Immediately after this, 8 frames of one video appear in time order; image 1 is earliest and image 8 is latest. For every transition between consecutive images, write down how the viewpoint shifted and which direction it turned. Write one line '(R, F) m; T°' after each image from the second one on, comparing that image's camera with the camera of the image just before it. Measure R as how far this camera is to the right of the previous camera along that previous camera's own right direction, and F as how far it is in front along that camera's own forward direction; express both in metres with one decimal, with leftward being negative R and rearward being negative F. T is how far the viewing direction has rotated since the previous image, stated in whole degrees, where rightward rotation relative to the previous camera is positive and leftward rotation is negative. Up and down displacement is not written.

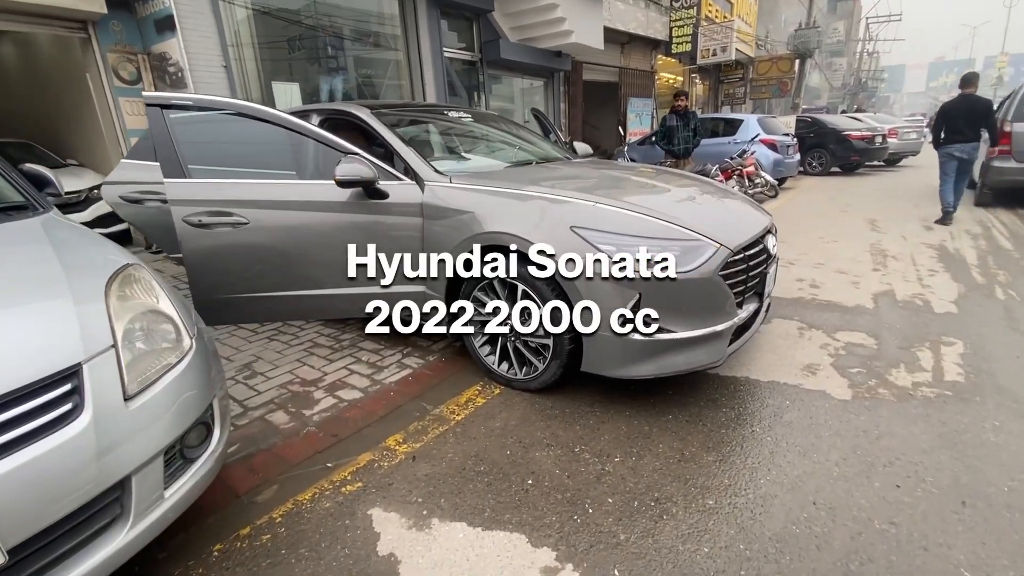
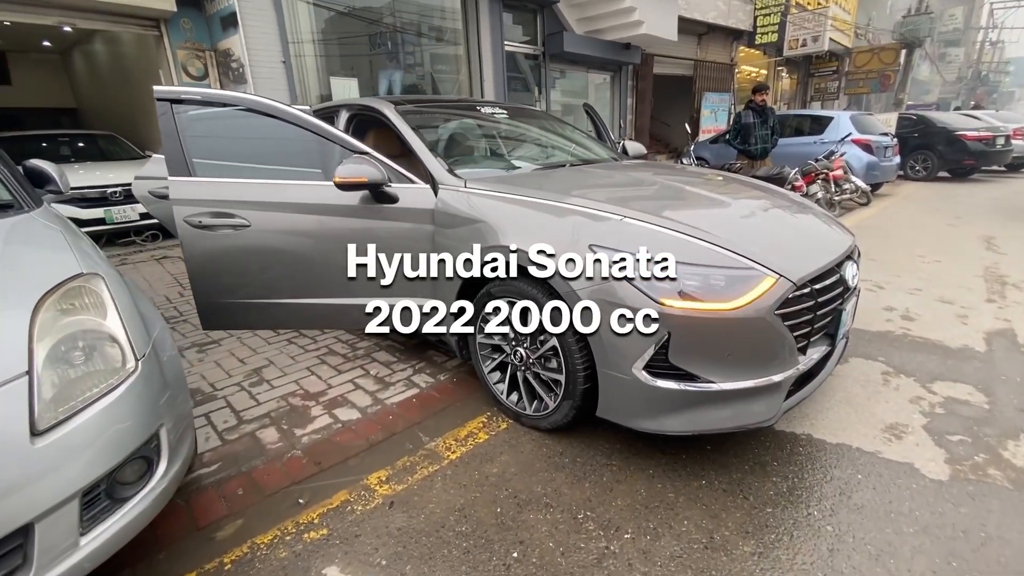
(+0.2, +0.4) m; -7°
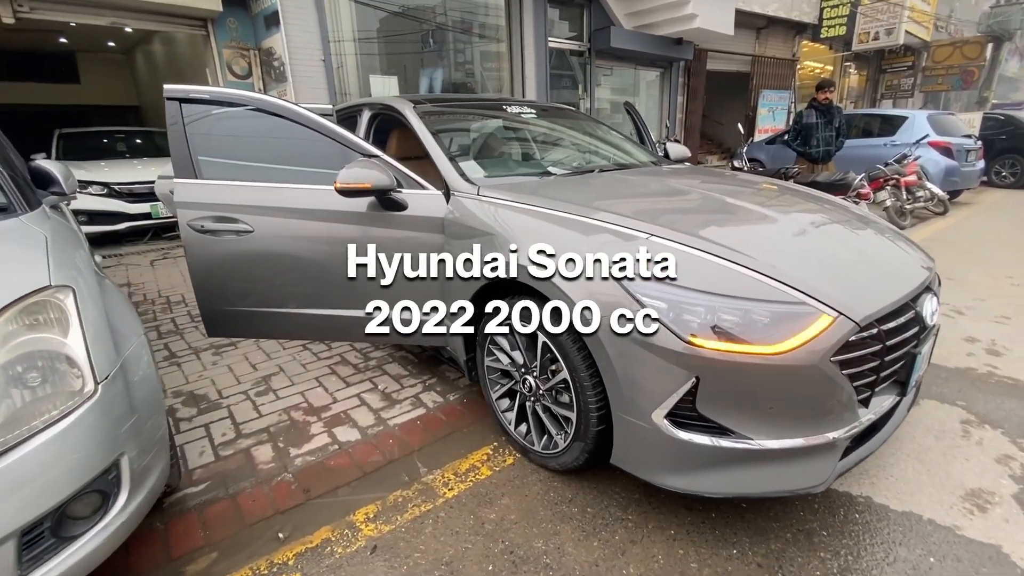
(+0.1, +0.3) m; -5°
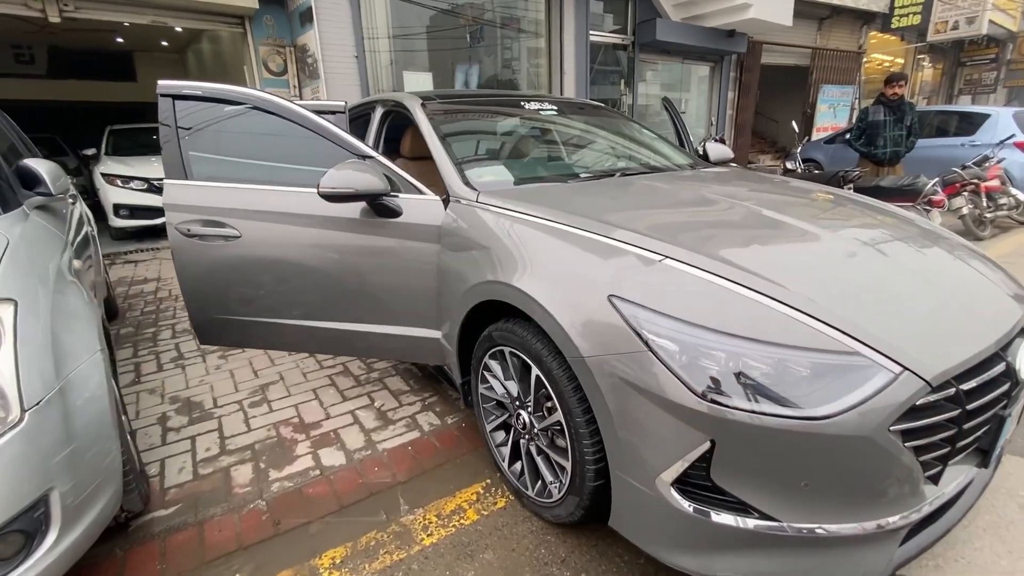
(+0.2, +0.3) m; -5°
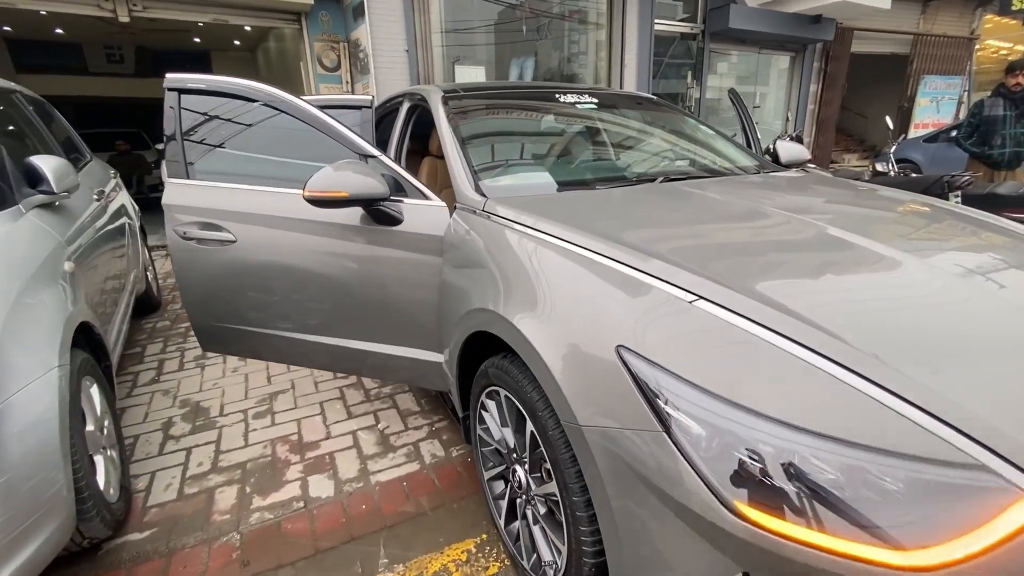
(+0.2, +0.3) m; -7°
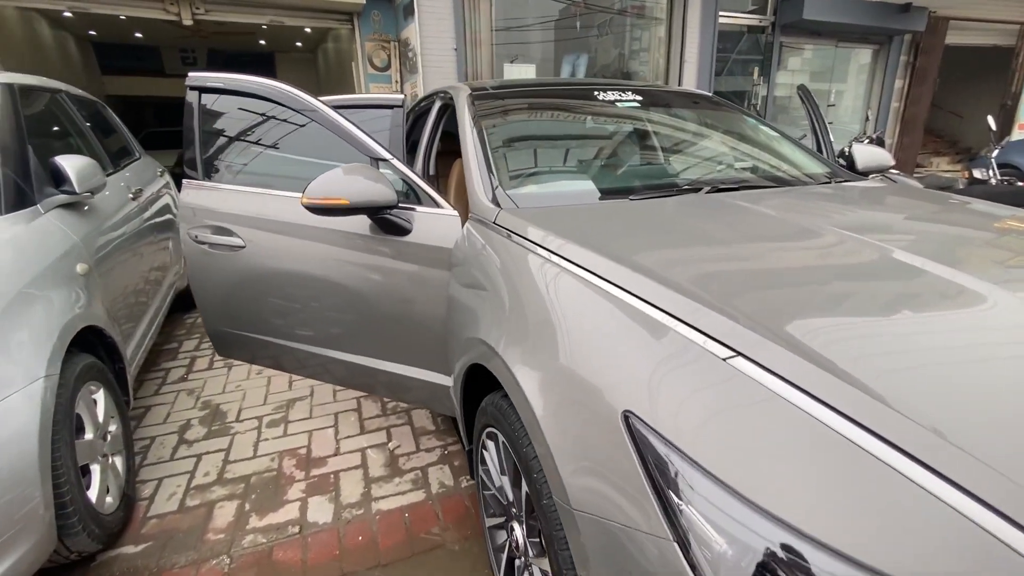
(+0.1, +0.2) m; -6°
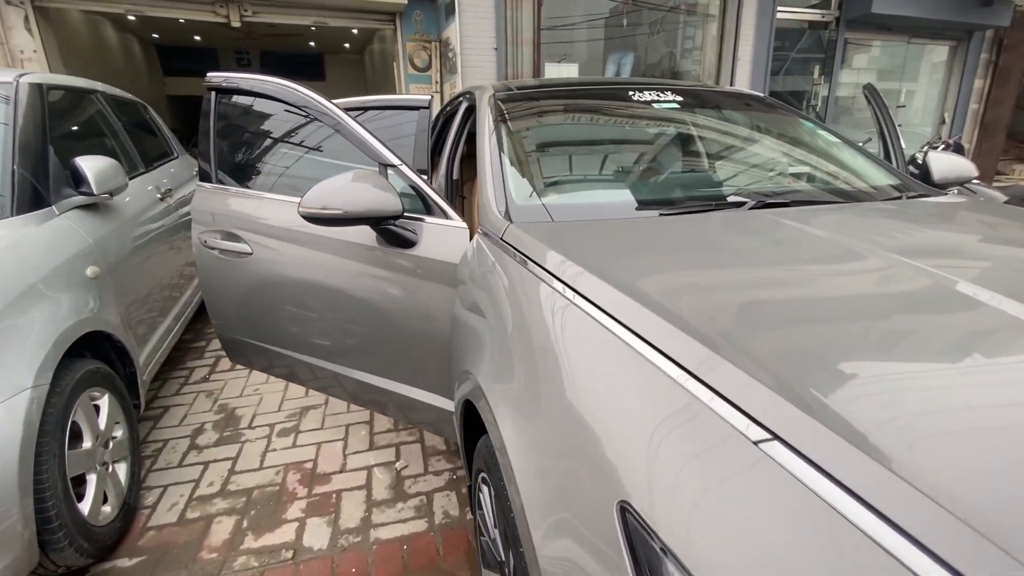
(+0.1, +0.2) m; -5°
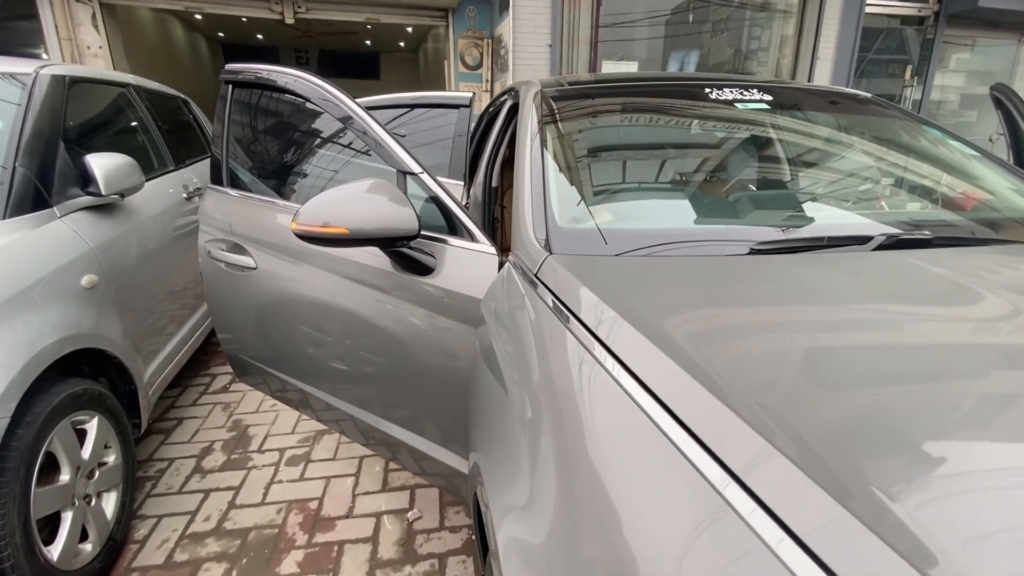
(0.0, +0.3) m; -5°
